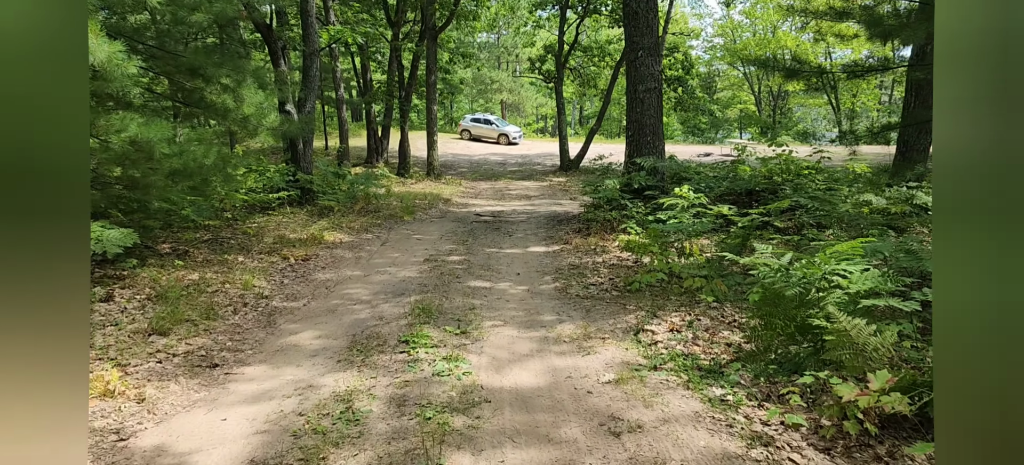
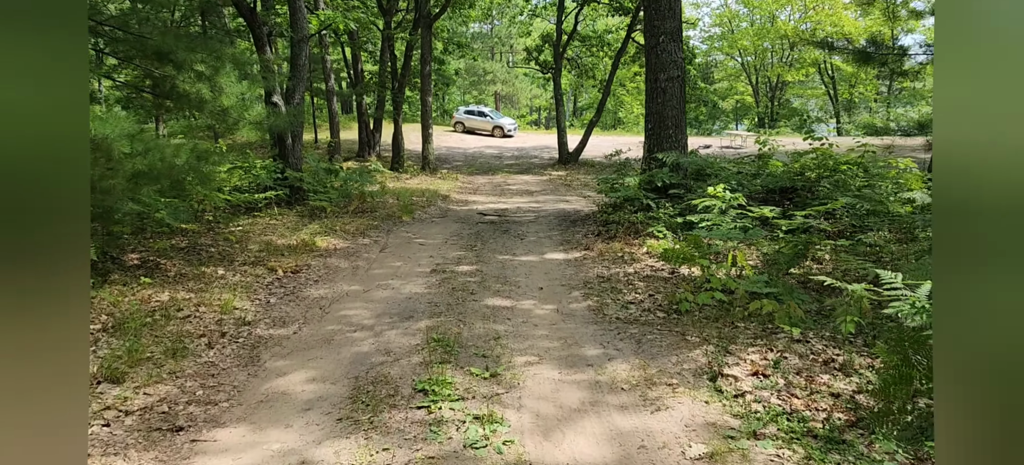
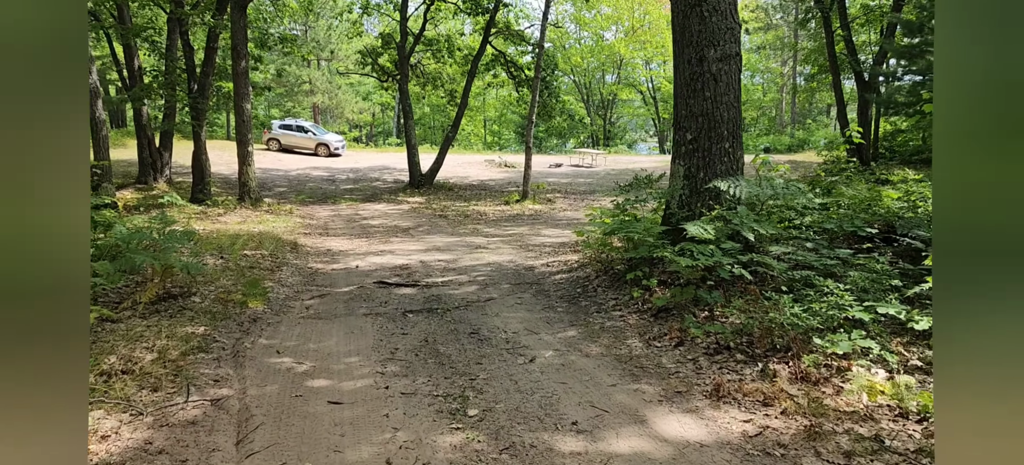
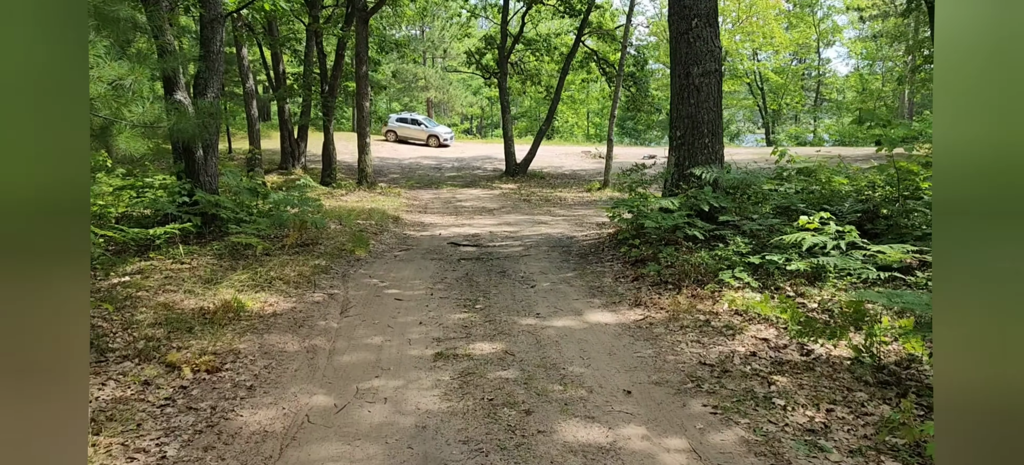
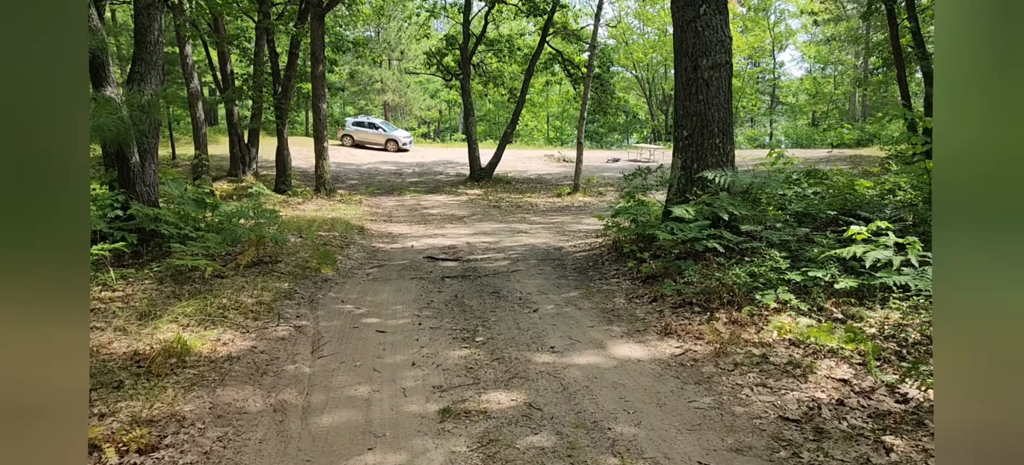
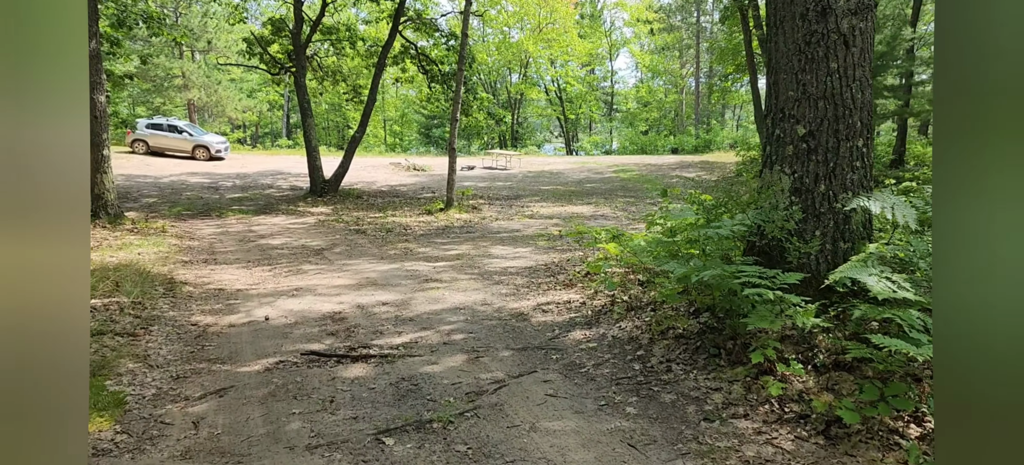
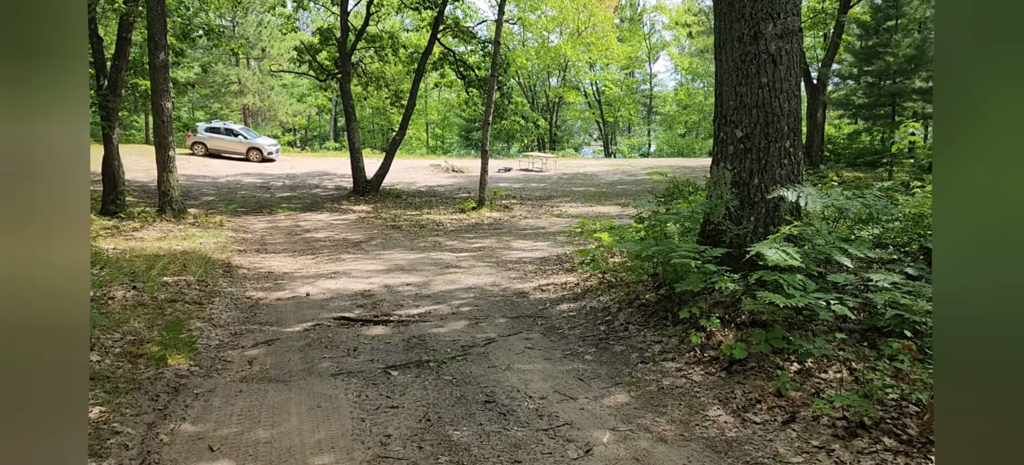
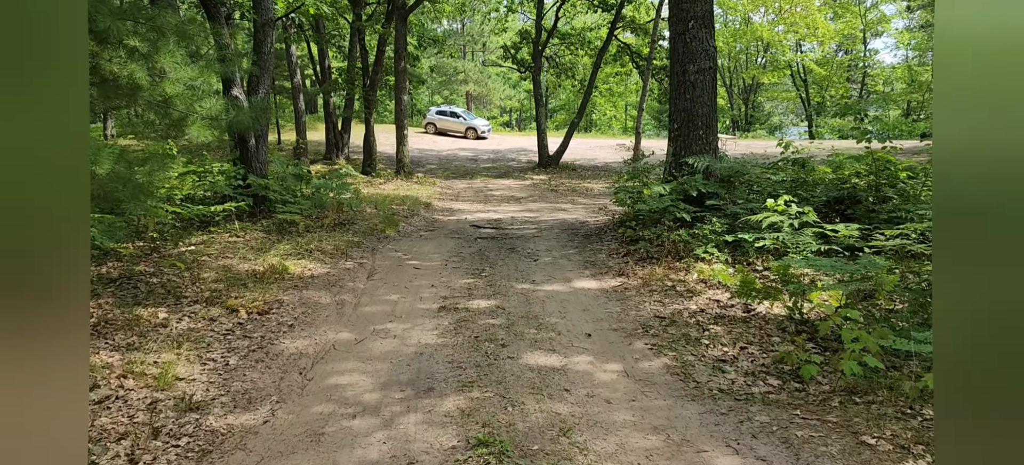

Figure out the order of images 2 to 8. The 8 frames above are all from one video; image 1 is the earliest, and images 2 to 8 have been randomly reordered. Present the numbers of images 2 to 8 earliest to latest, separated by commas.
2, 8, 4, 5, 3, 7, 6
